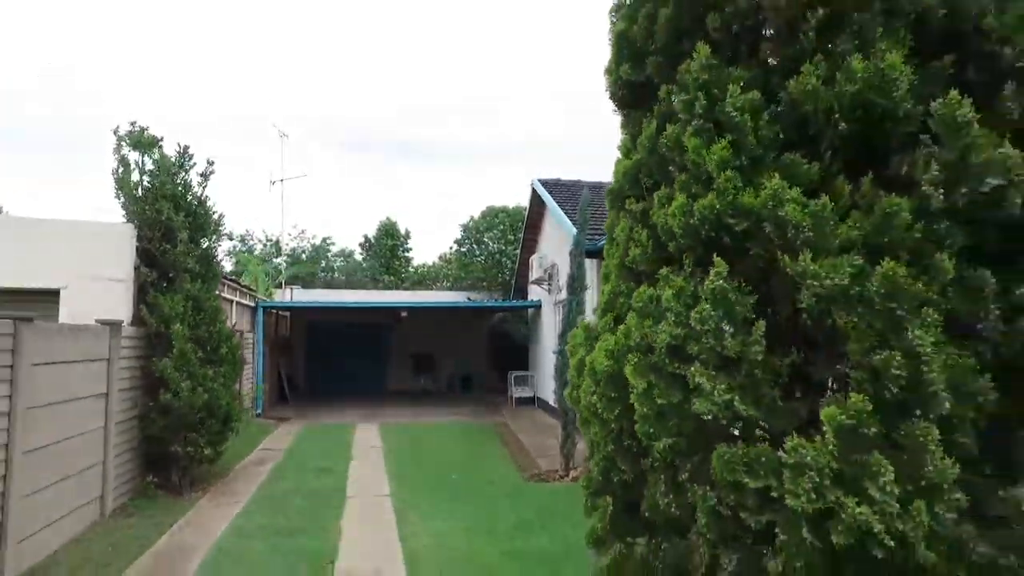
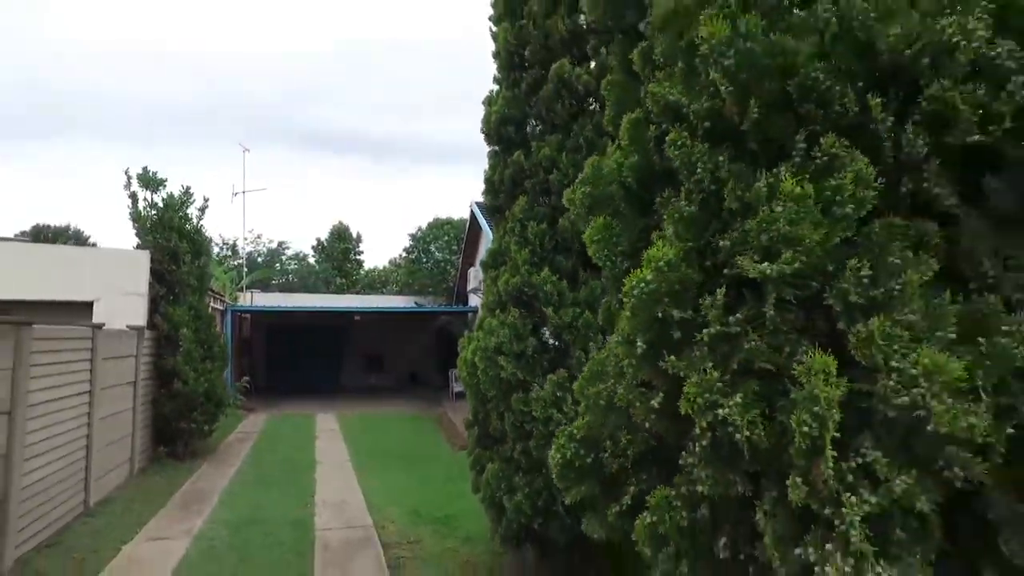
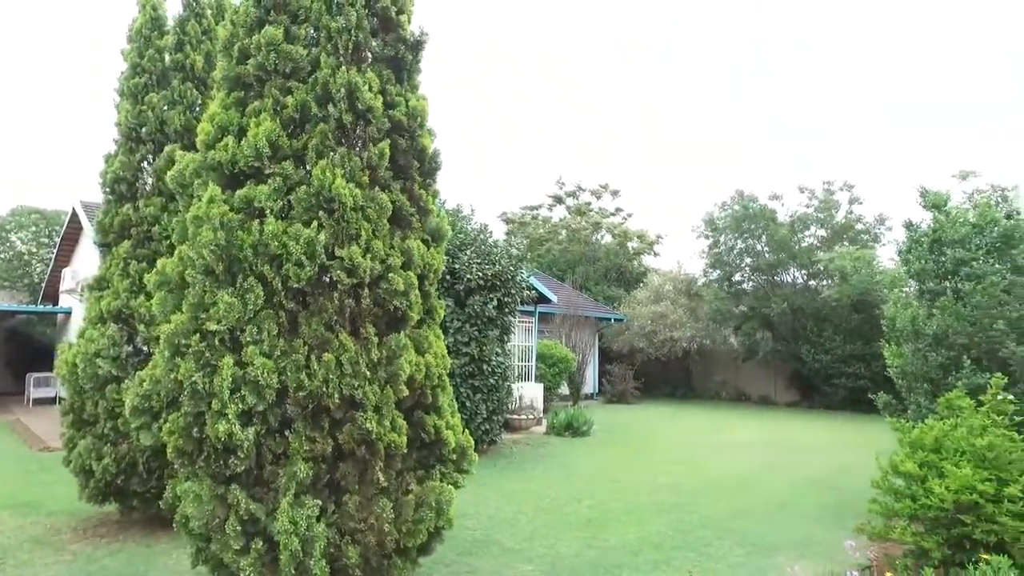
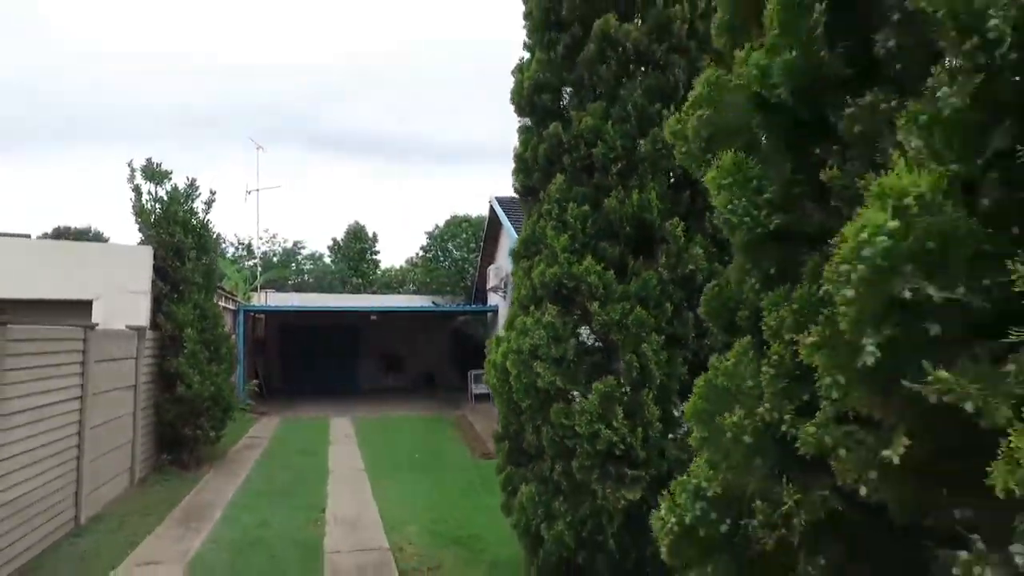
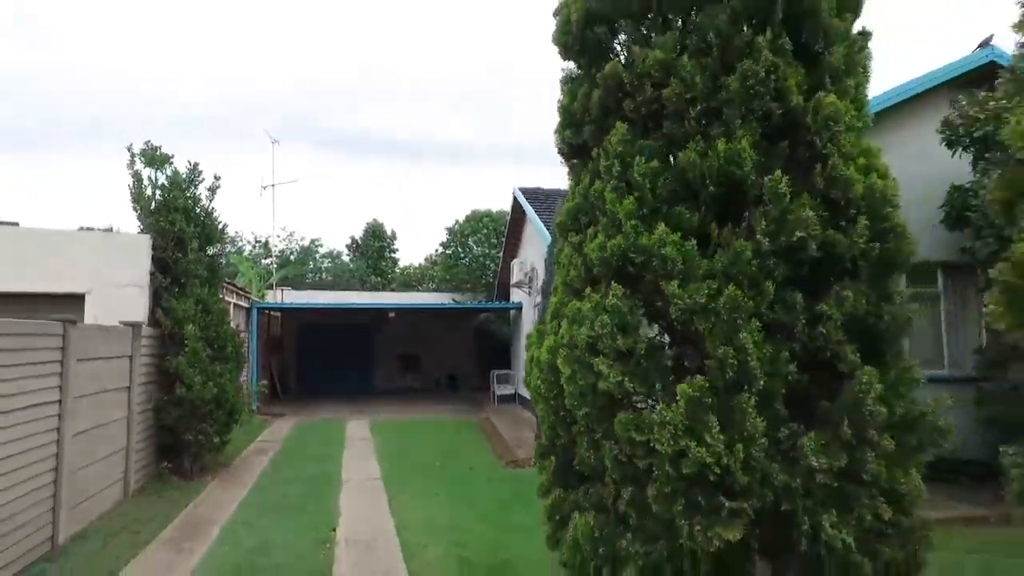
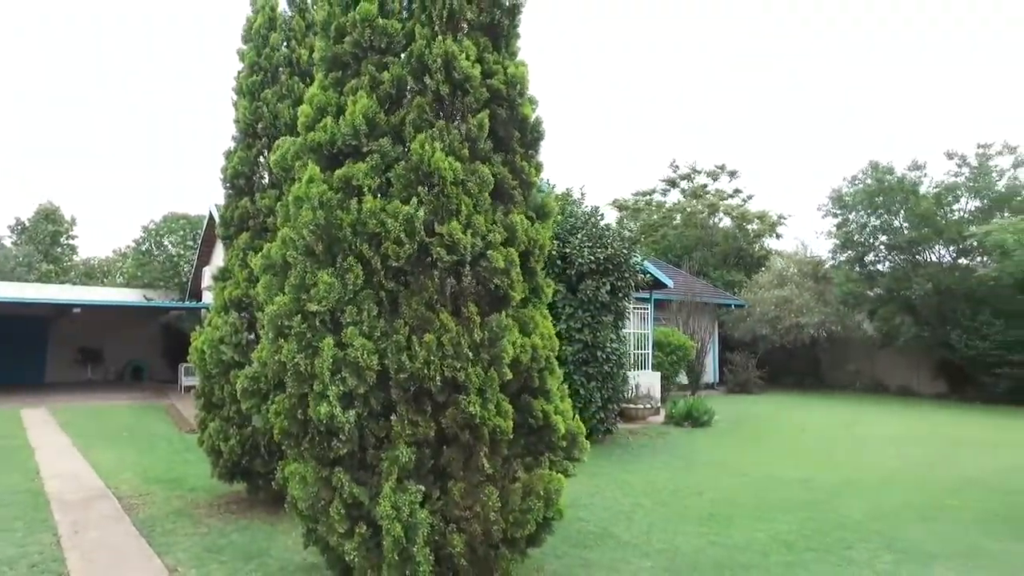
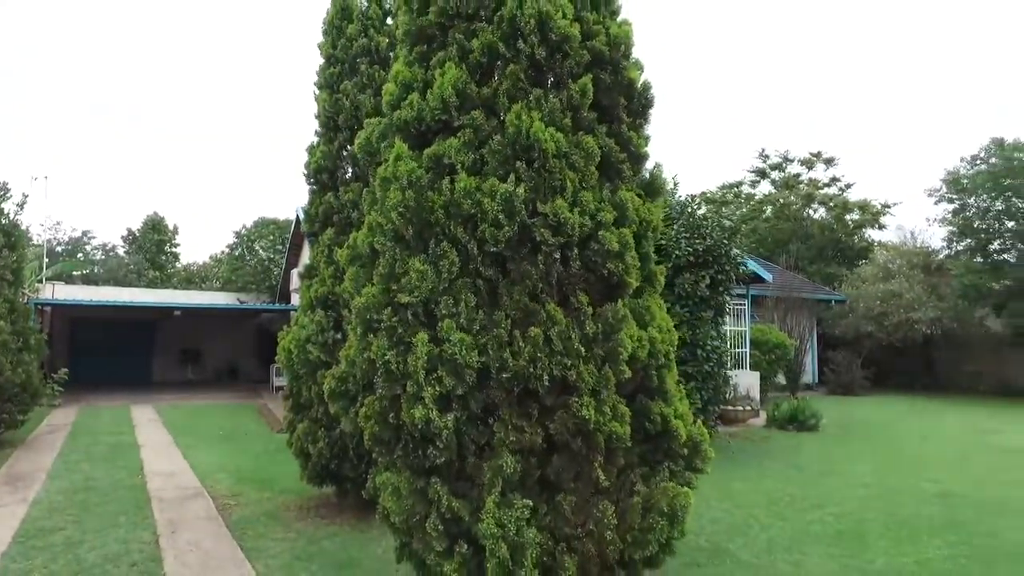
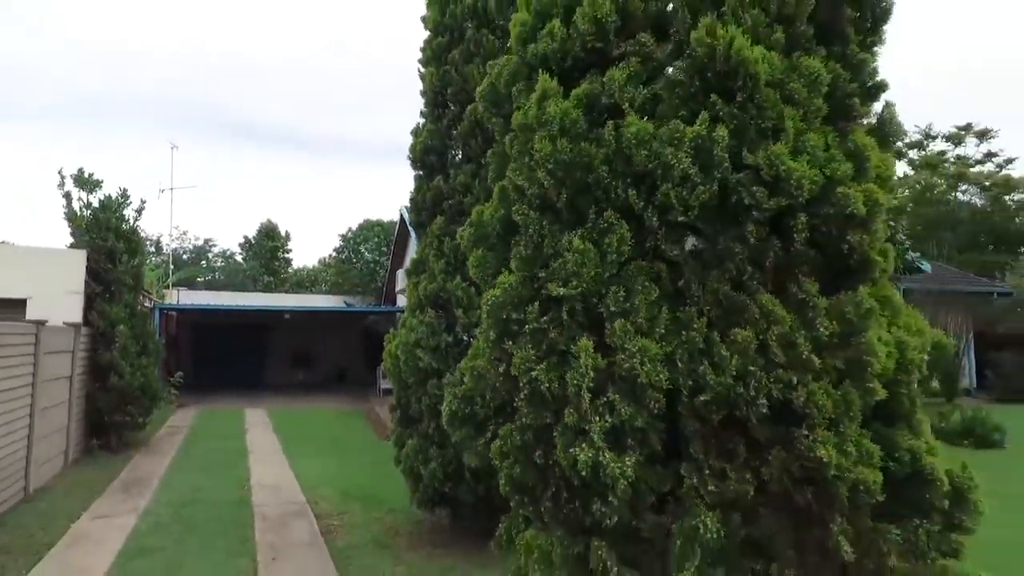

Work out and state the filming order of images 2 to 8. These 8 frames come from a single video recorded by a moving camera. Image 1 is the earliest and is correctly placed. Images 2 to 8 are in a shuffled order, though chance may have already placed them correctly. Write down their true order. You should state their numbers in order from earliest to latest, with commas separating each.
5, 4, 2, 8, 7, 6, 3
